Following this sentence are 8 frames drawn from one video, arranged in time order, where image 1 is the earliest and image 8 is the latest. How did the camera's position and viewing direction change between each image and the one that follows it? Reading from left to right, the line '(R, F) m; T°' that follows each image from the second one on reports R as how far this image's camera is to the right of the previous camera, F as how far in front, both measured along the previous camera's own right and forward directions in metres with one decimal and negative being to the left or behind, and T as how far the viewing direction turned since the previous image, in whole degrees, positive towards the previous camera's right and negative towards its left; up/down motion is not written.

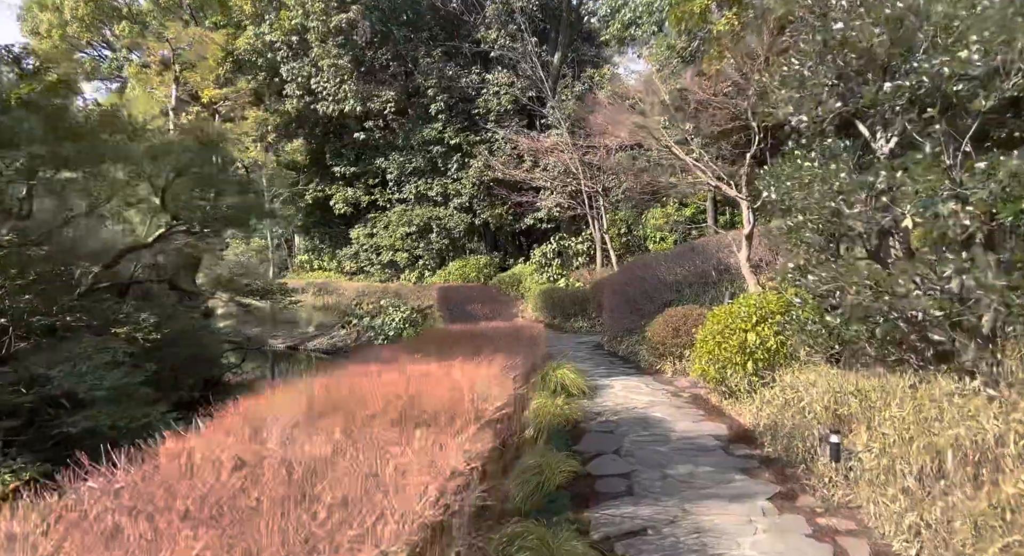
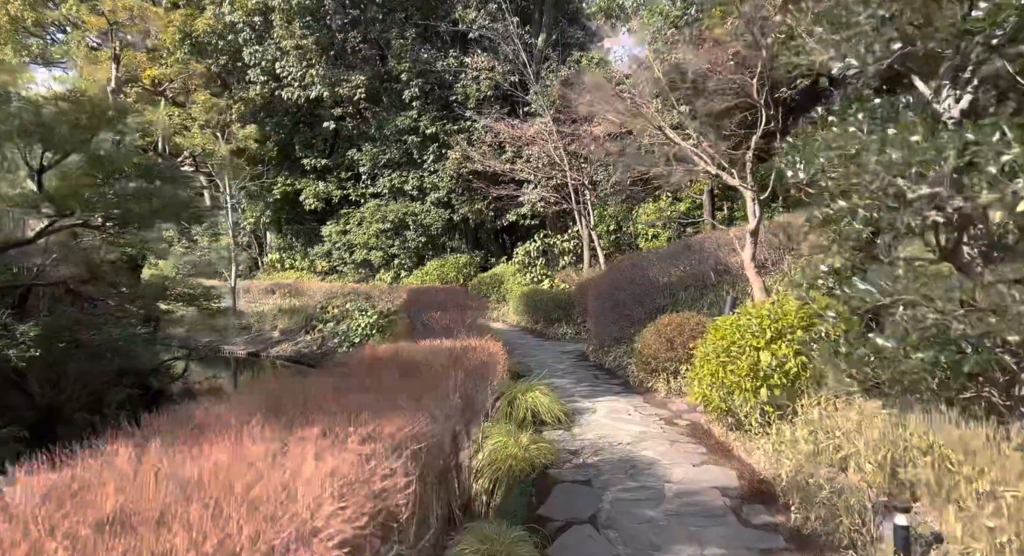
(+0.2, +1.1) m; +1°
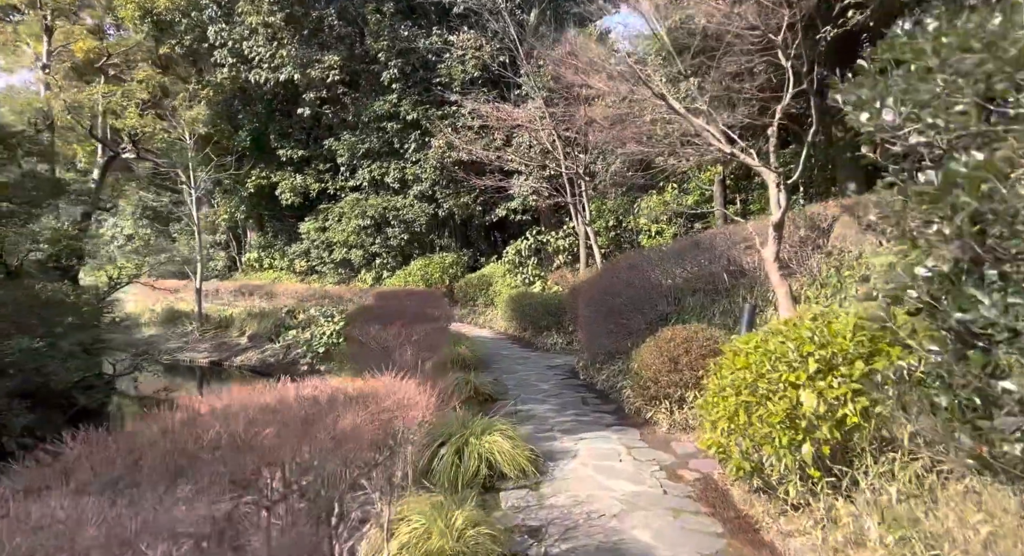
(+0.3, +1.3) m; -1°
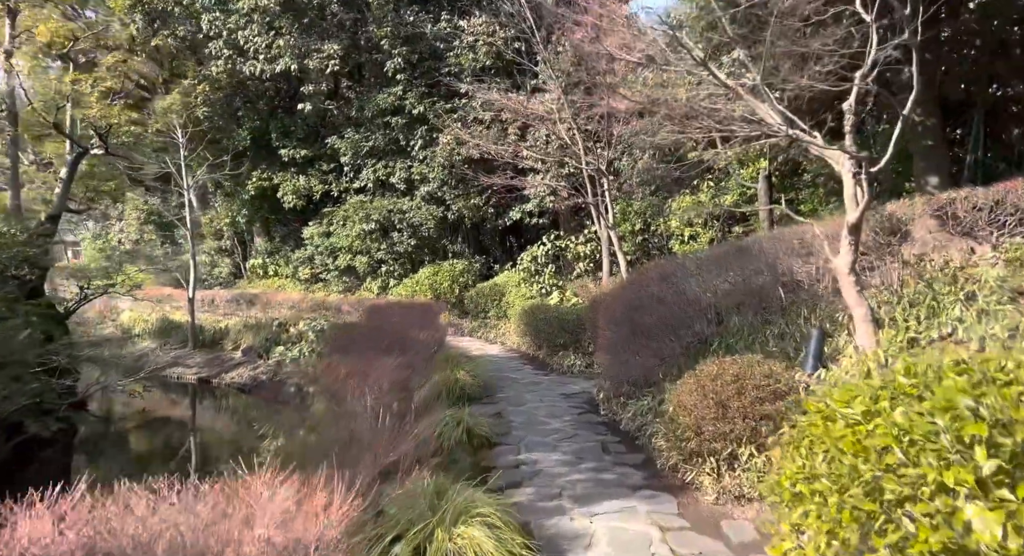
(+0.2, +1.2) m; -2°
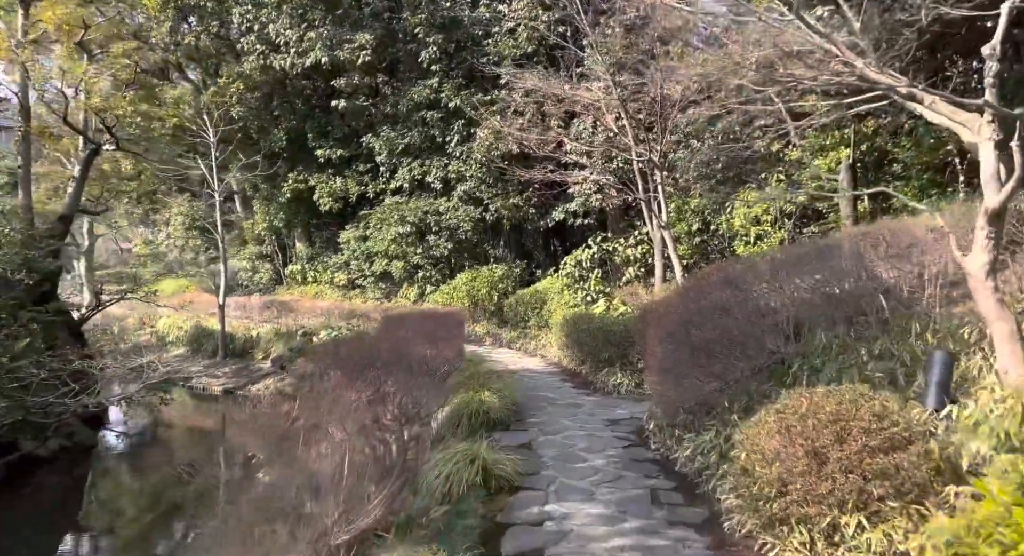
(+0.1, +1.0) m; -4°
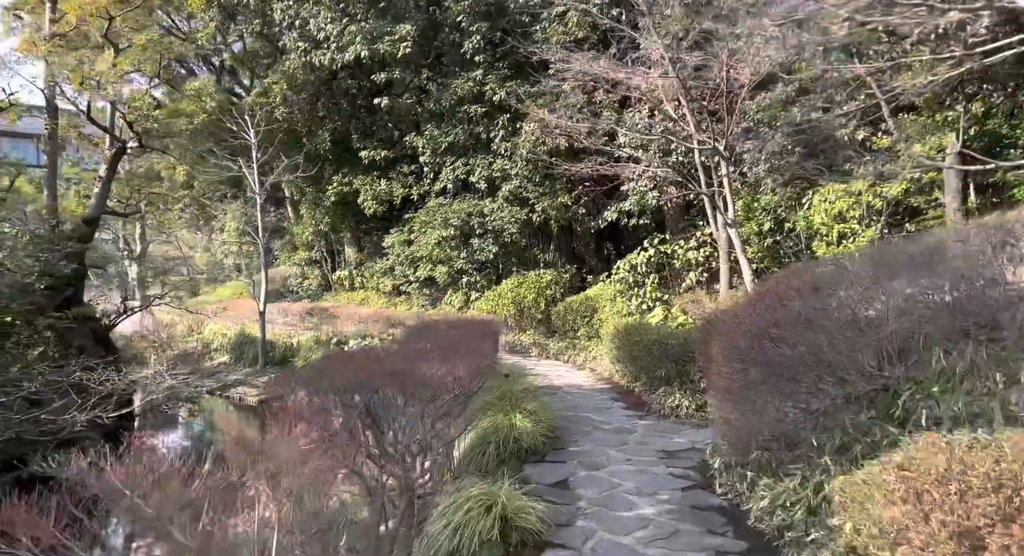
(+0.1, +0.8) m; -5°
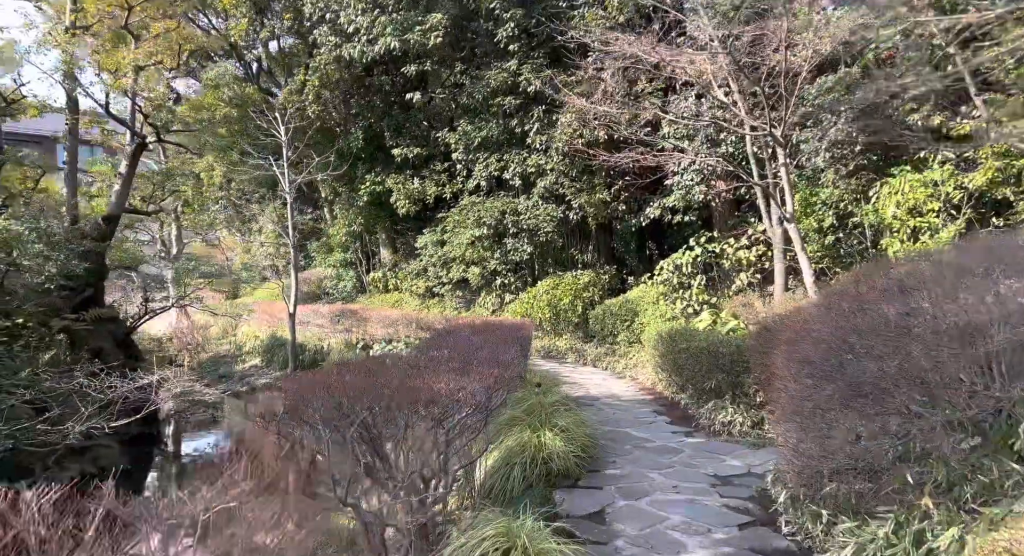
(+0.1, +0.5) m; -3°
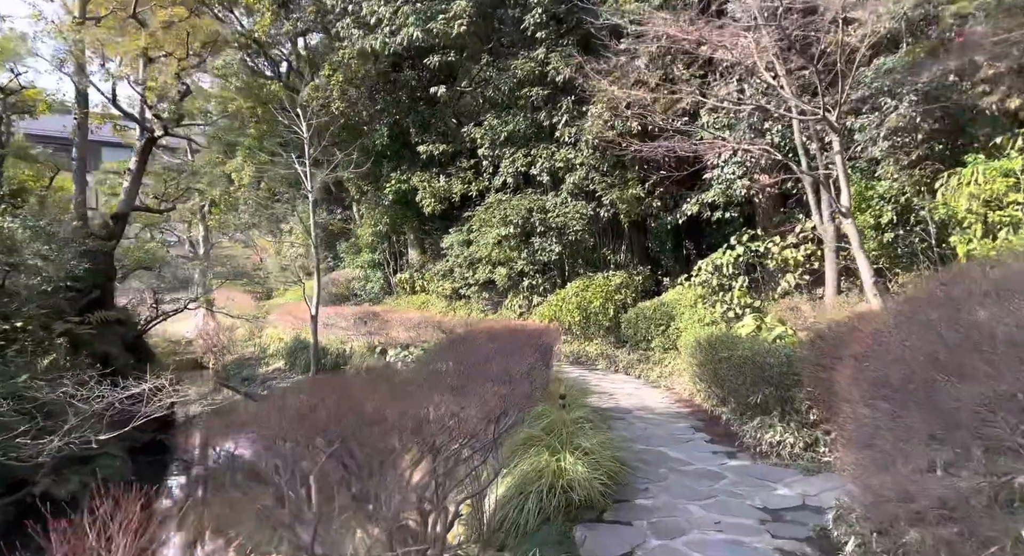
(+0.1, +0.5) m; -3°
